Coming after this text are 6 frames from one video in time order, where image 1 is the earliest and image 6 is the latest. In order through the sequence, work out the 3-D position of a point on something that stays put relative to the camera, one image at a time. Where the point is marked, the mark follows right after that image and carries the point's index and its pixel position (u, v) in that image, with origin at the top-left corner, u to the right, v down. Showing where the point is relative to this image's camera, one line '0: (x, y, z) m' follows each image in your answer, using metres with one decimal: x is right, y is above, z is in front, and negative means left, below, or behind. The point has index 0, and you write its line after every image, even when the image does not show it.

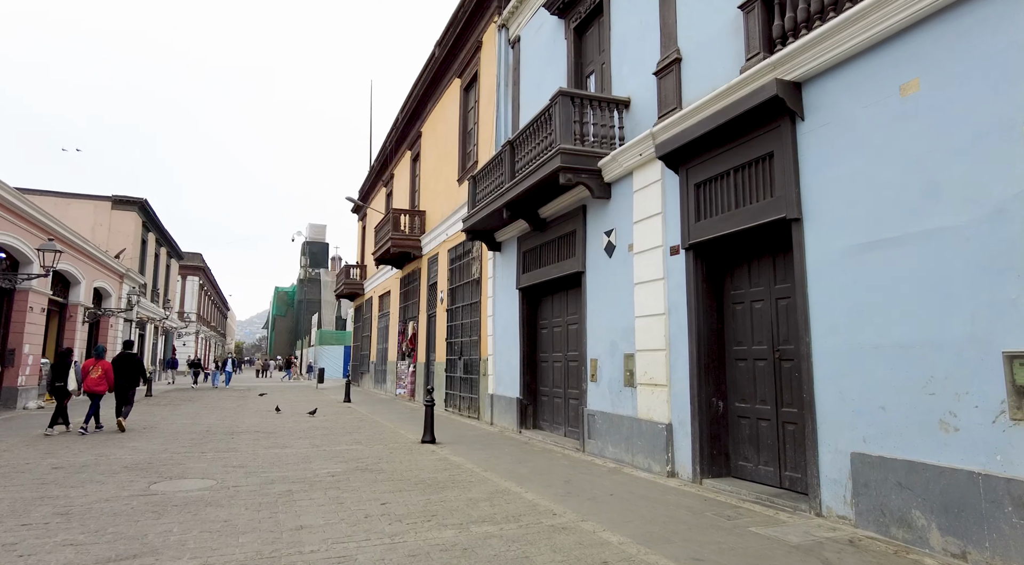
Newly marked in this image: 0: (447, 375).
0: (-1.6, -2.4, +15.6) m
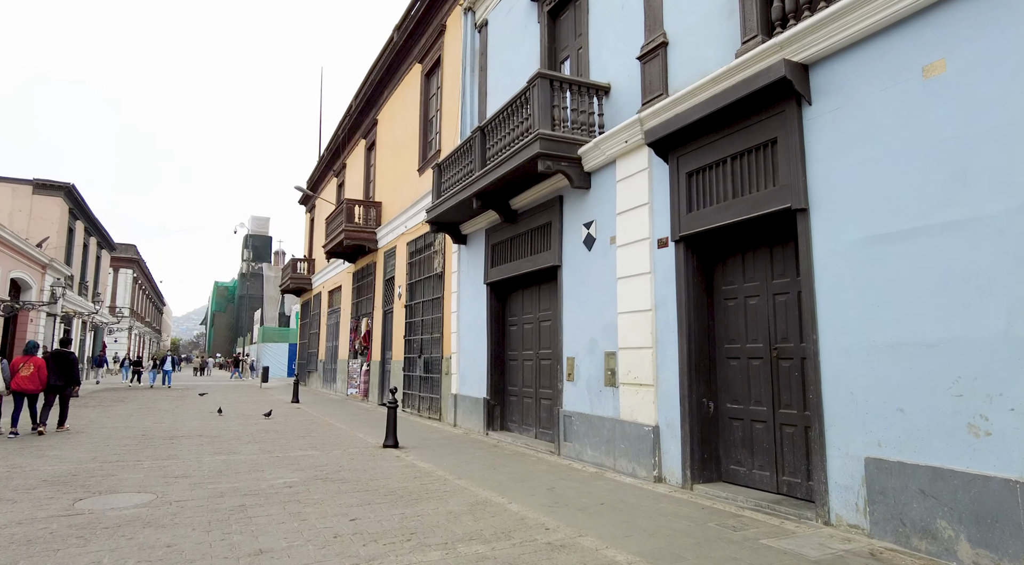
0: (-2.6, -2.3, +14.9) m
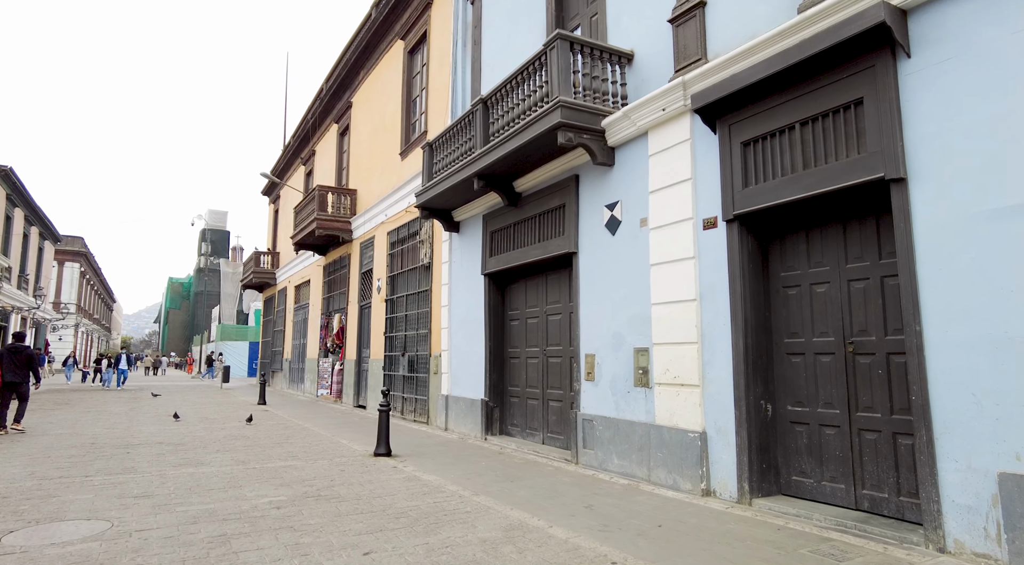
0: (-2.8, -2.1, +13.8) m
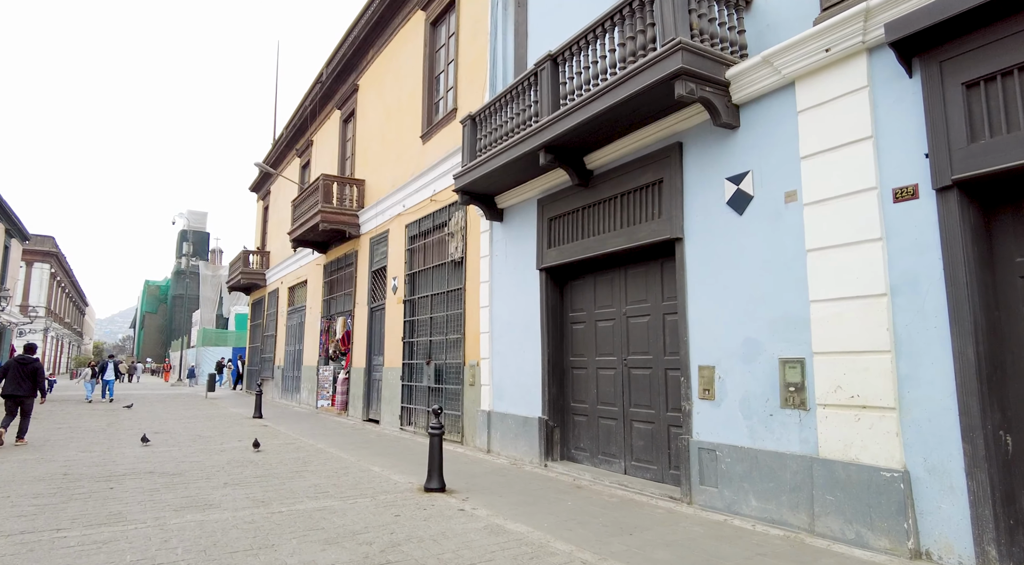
0: (-2.1, -2.1, +12.2) m
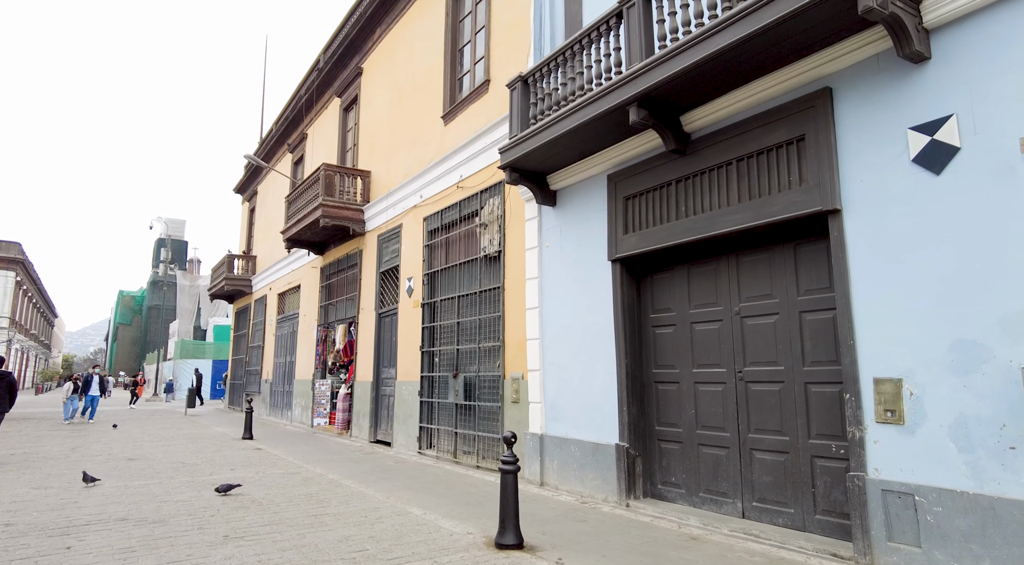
0: (-1.5, -2.1, +10.5) m
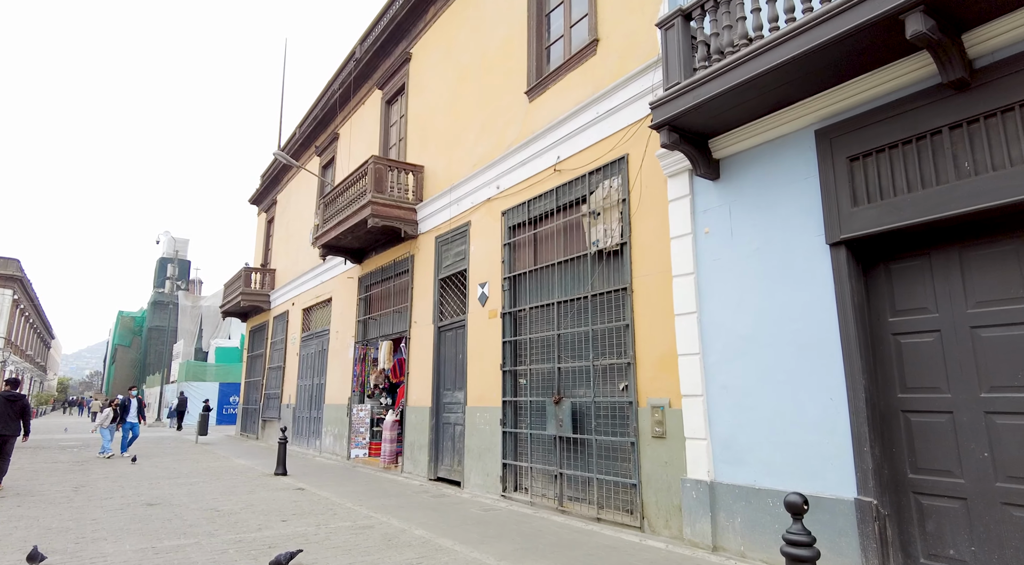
0: (+0.1, -2.1, +8.5) m
